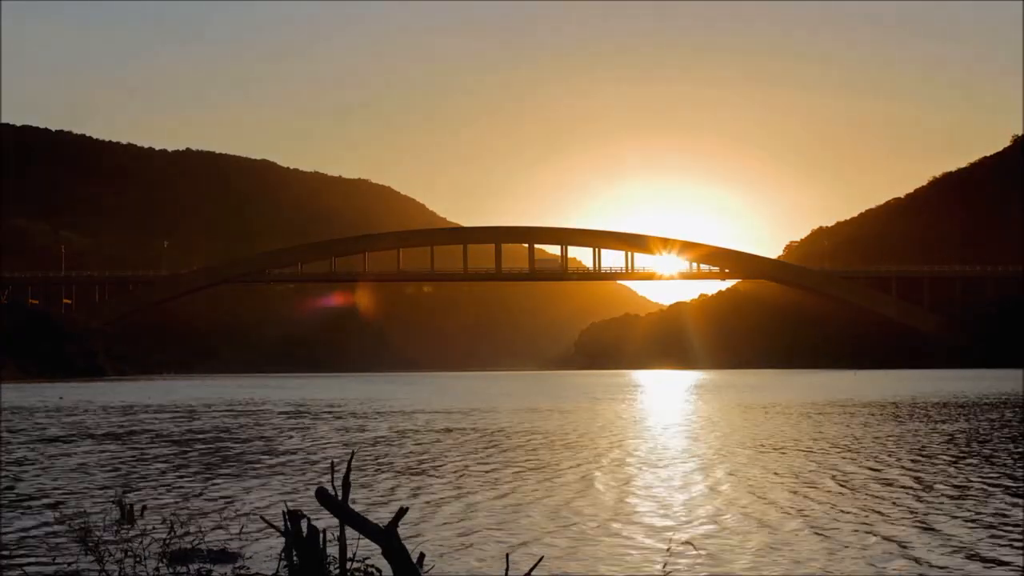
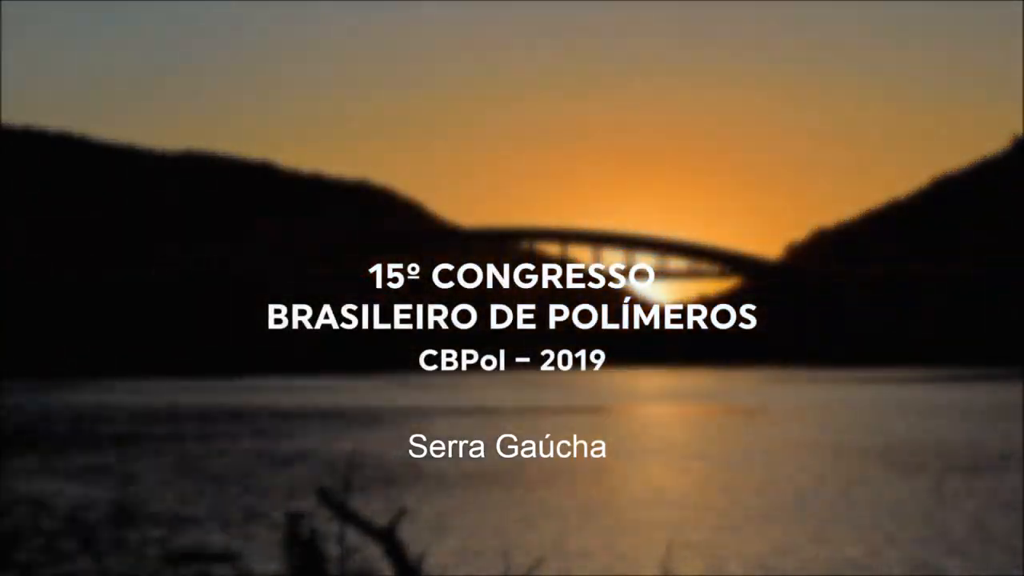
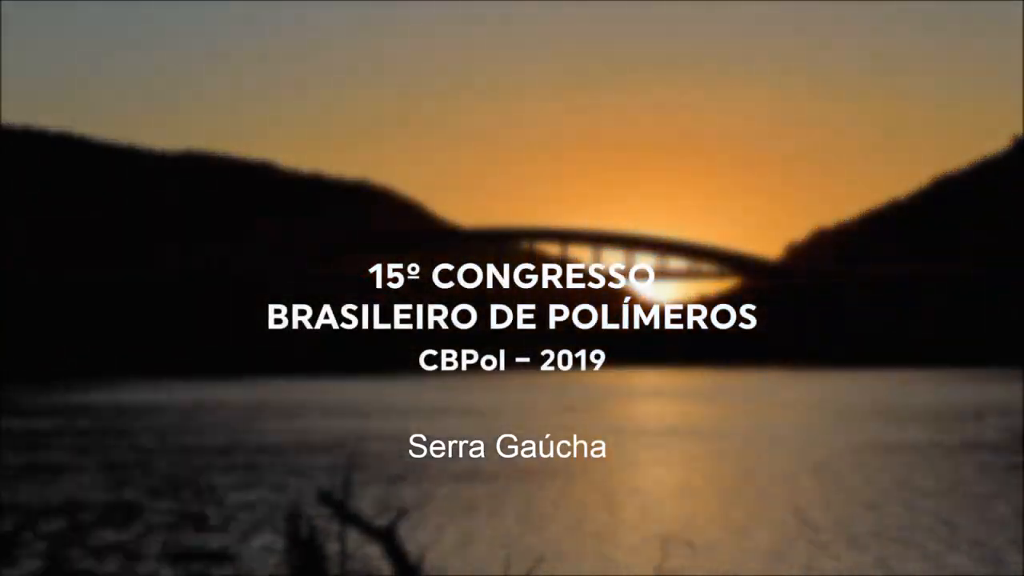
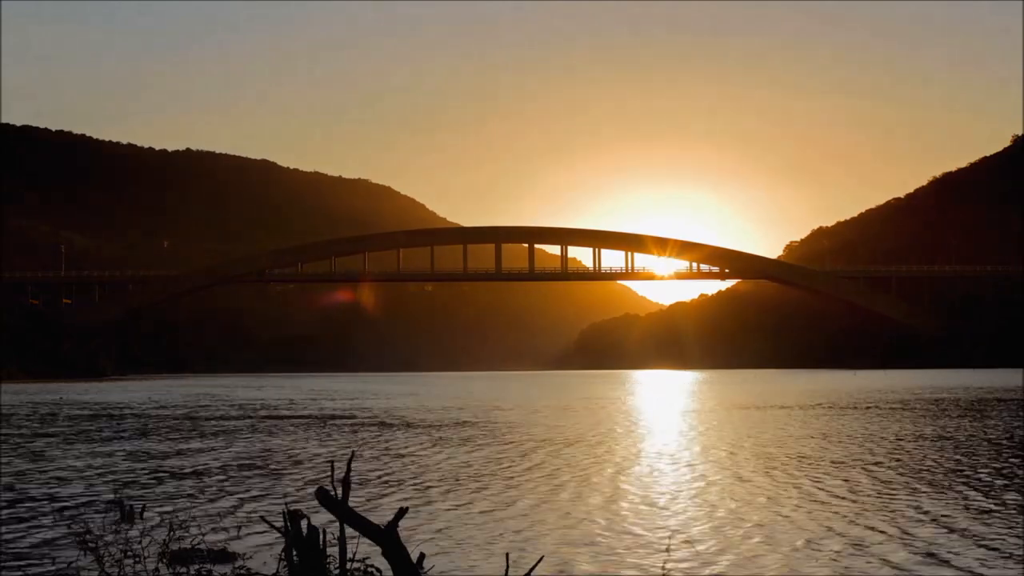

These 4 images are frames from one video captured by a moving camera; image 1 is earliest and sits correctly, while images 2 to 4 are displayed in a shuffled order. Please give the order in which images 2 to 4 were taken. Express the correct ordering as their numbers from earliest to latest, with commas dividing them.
4, 3, 2
